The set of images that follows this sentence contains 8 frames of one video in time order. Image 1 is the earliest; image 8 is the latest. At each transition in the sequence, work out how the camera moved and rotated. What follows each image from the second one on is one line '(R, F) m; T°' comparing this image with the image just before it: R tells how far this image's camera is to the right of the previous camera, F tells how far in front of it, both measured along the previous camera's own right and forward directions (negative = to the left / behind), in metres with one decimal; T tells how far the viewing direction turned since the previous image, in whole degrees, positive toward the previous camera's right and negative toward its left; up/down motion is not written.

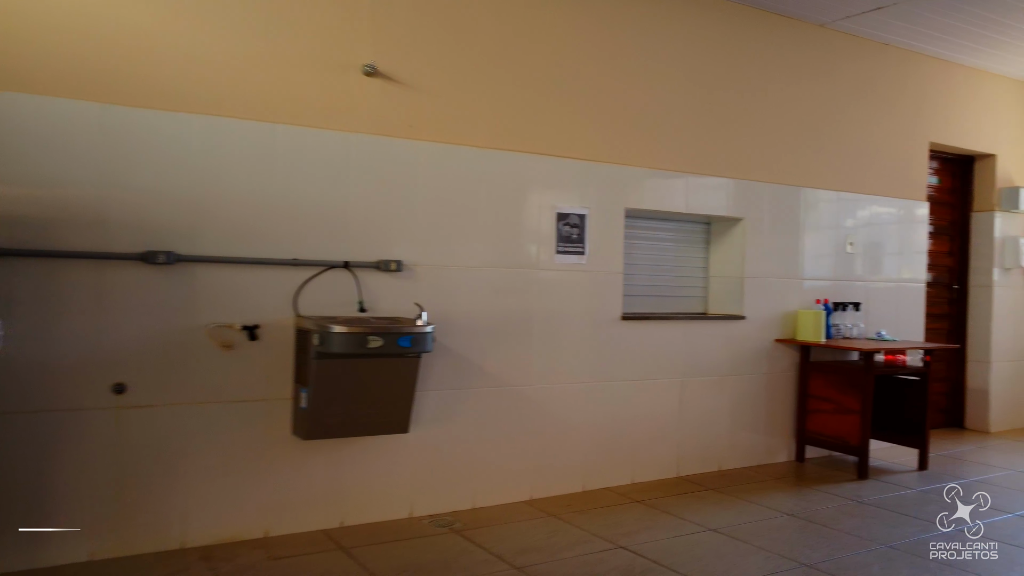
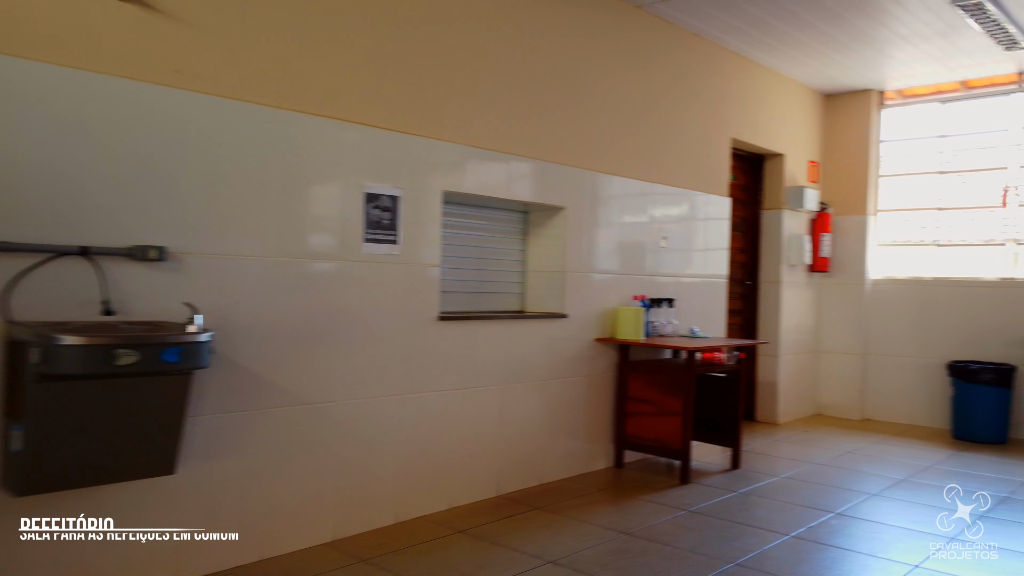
(-0.1, +0.6) m; +16°
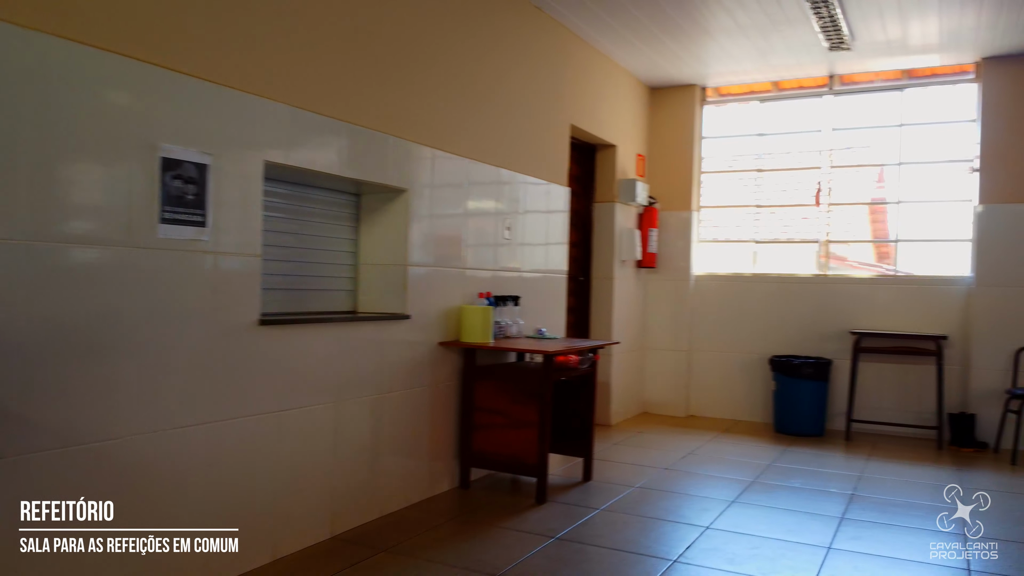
(-0.2, +0.6) m; +15°
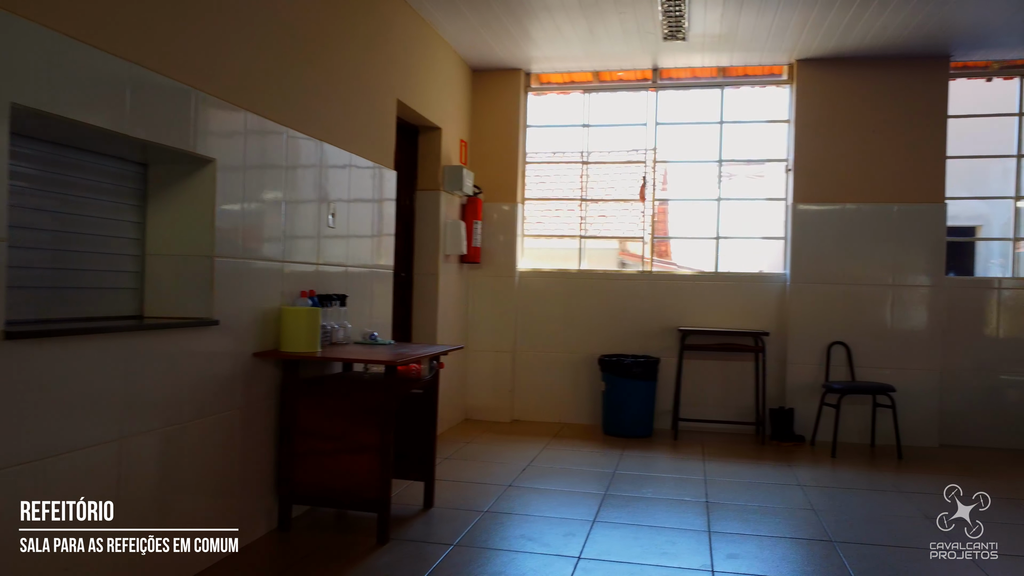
(-0.2, +0.6) m; +16°
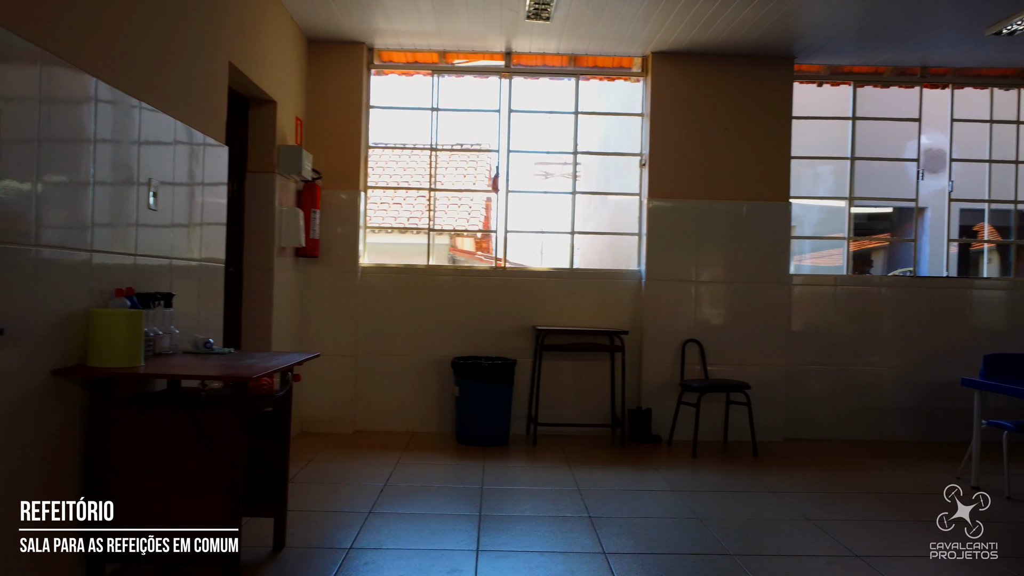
(-0.2, +0.5) m; +14°
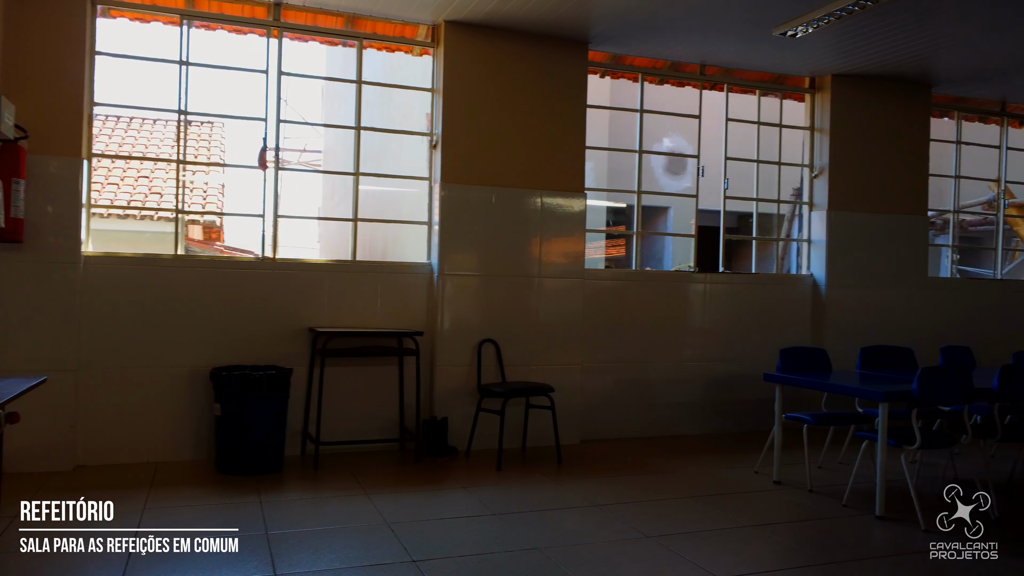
(-0.3, +0.7) m; +19°
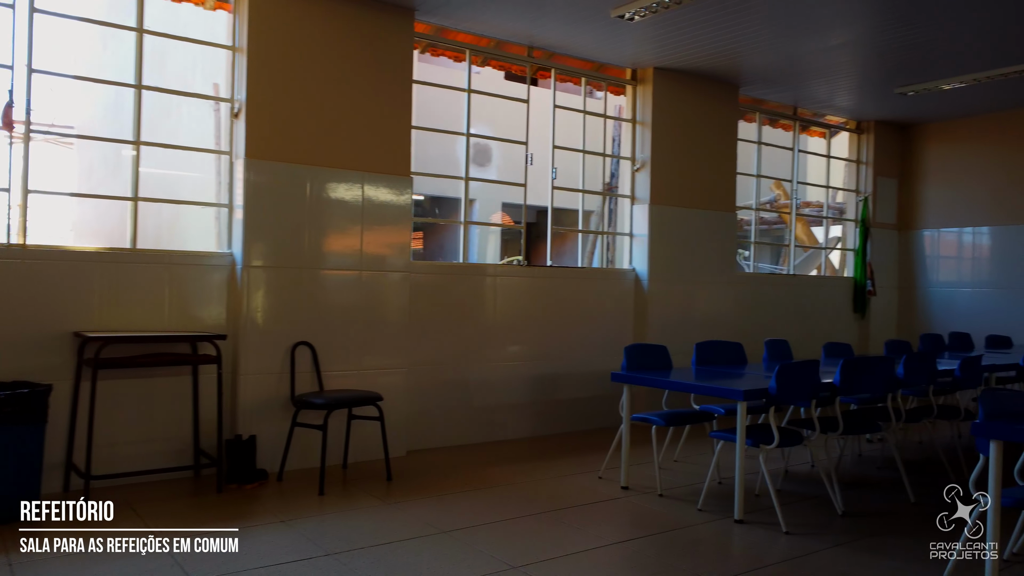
(-0.2, +0.6) m; +15°
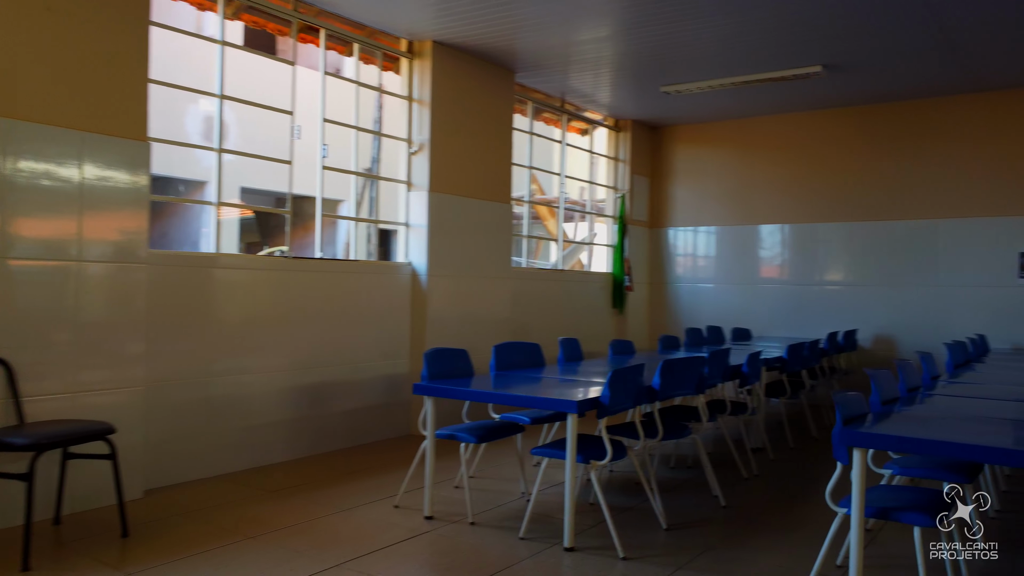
(-0.2, +0.7) m; +19°
